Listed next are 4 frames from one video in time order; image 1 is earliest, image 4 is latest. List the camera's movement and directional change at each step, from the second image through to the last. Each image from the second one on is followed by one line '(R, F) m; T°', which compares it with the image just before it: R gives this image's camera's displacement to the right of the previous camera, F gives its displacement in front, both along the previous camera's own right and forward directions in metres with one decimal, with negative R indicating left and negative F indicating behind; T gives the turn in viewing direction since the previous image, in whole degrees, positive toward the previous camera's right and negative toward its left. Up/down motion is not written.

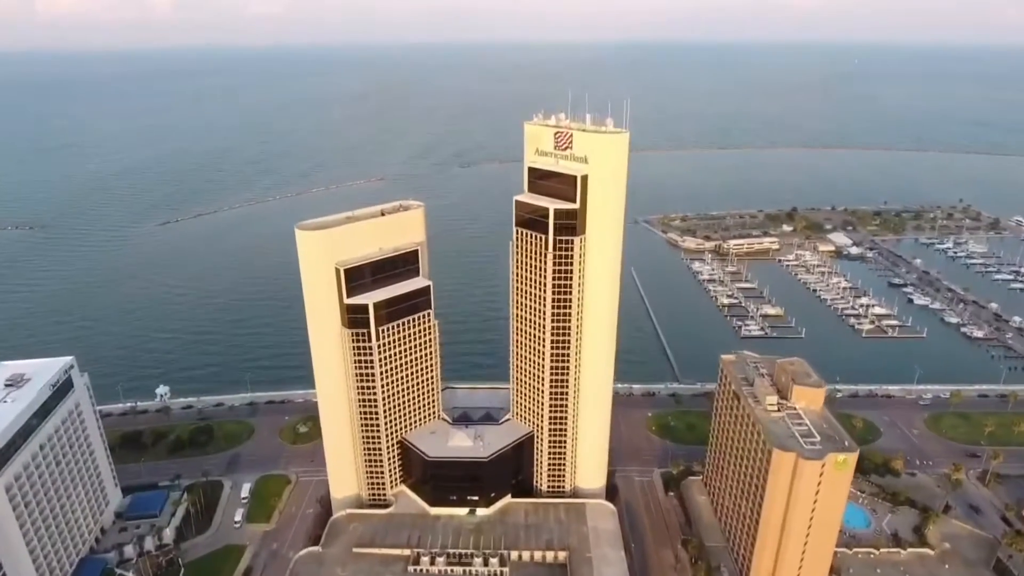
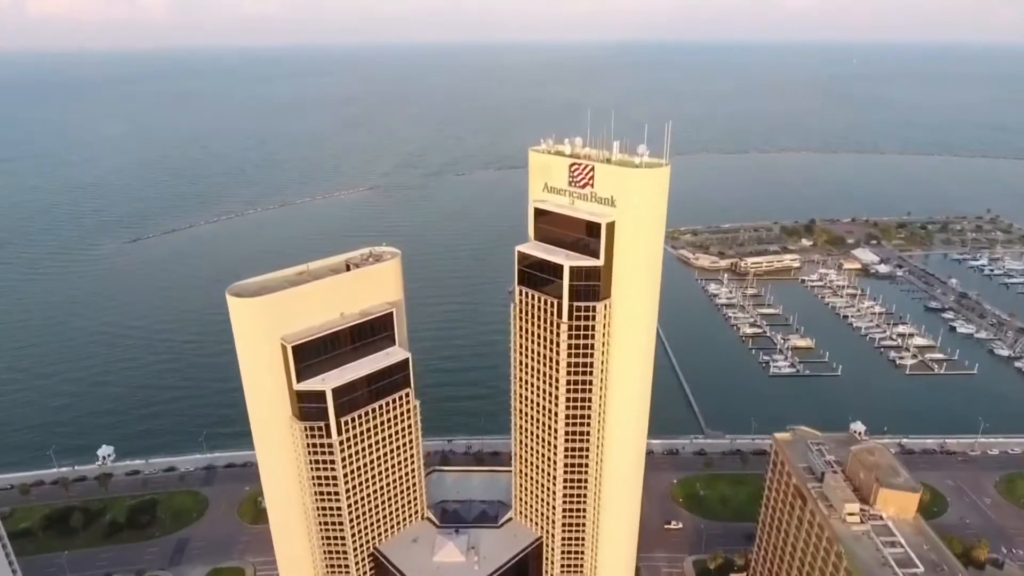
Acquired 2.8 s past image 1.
(-0.6, +19.9) m; 0°
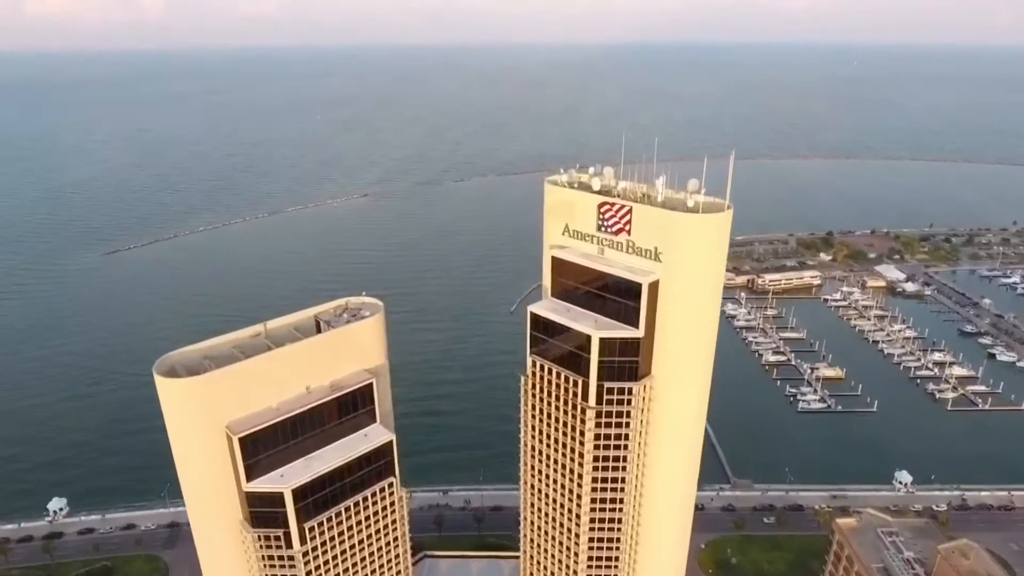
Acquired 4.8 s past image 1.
(-1.0, +13.9) m; 0°
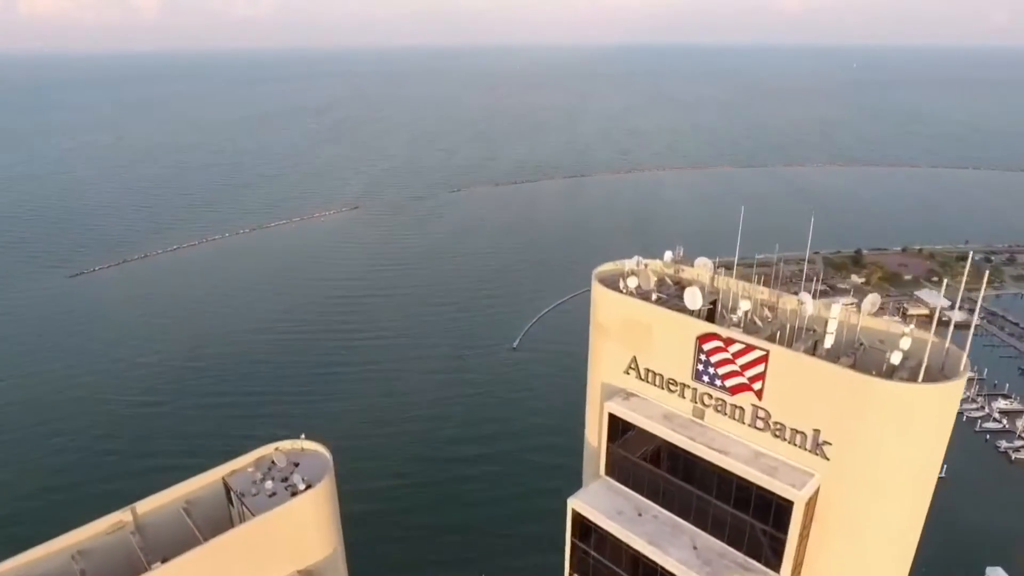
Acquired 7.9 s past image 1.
(-1.5, +20.9) m; 0°
